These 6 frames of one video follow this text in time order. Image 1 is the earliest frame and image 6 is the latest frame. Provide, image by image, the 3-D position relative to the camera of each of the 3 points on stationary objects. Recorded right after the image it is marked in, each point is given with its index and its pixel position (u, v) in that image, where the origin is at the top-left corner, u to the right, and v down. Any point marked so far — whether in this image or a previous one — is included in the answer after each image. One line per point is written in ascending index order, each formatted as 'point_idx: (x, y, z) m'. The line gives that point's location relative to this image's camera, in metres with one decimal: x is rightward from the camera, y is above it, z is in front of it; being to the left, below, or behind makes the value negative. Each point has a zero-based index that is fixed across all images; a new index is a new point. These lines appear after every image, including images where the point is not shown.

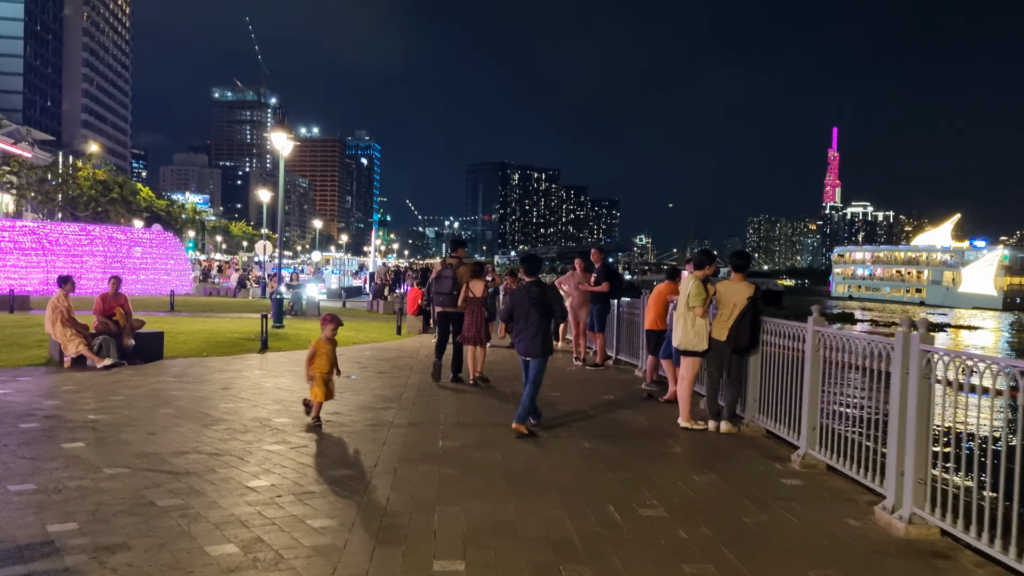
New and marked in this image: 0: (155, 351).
0: (-4.9, -0.9, +12.1) m
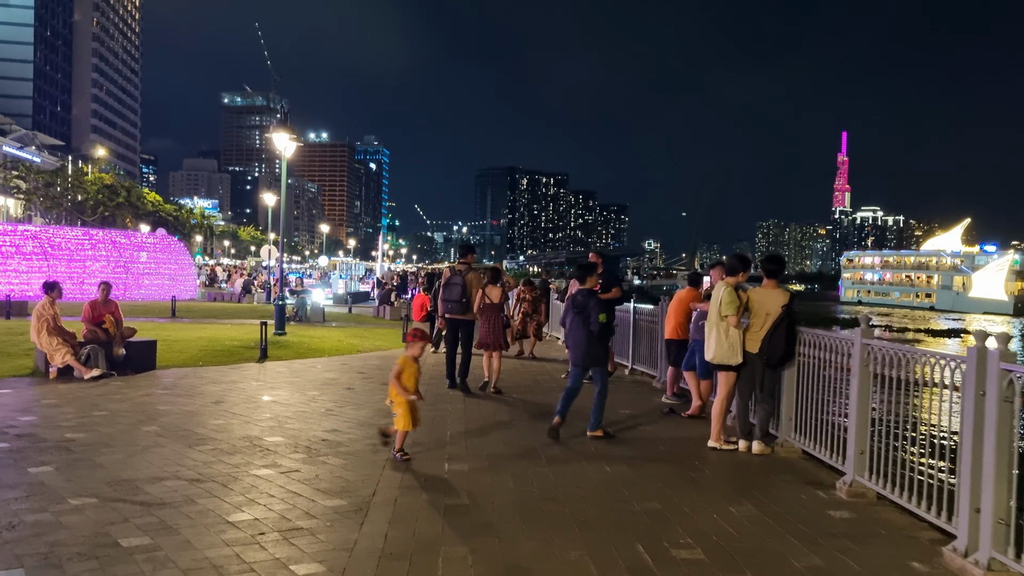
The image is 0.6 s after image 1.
0: (-4.8, -1.0, +11.5) m
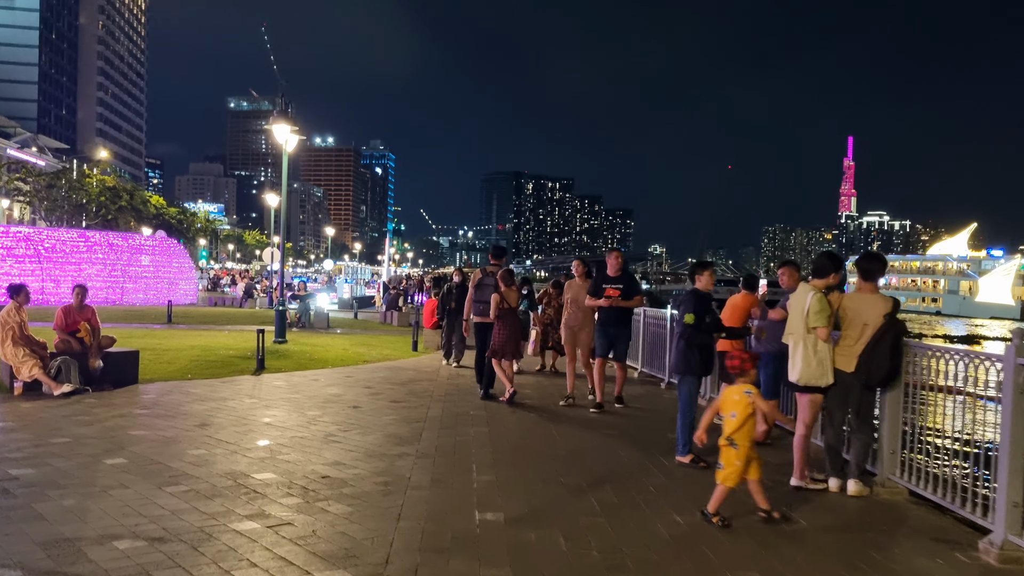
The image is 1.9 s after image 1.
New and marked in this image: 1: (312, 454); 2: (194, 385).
0: (-4.4, -1.0, +10.2) m
1: (-1.5, -1.3, +6.6) m
2: (-3.7, -1.1, +10.3) m
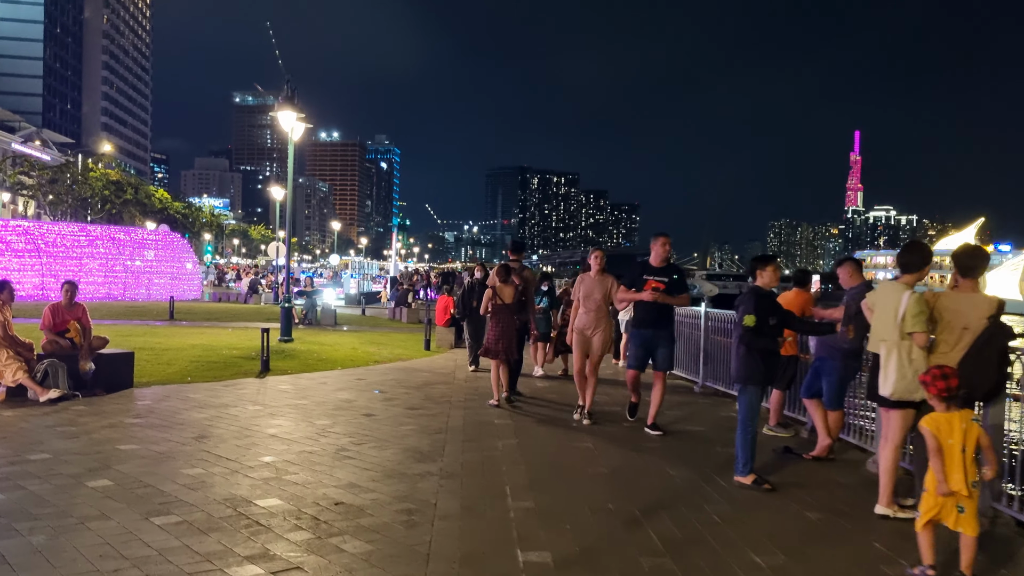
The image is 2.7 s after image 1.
0: (-4.2, -1.0, +9.4) m
1: (-1.3, -1.2, +5.9) m
2: (-3.4, -1.1, +9.5) m
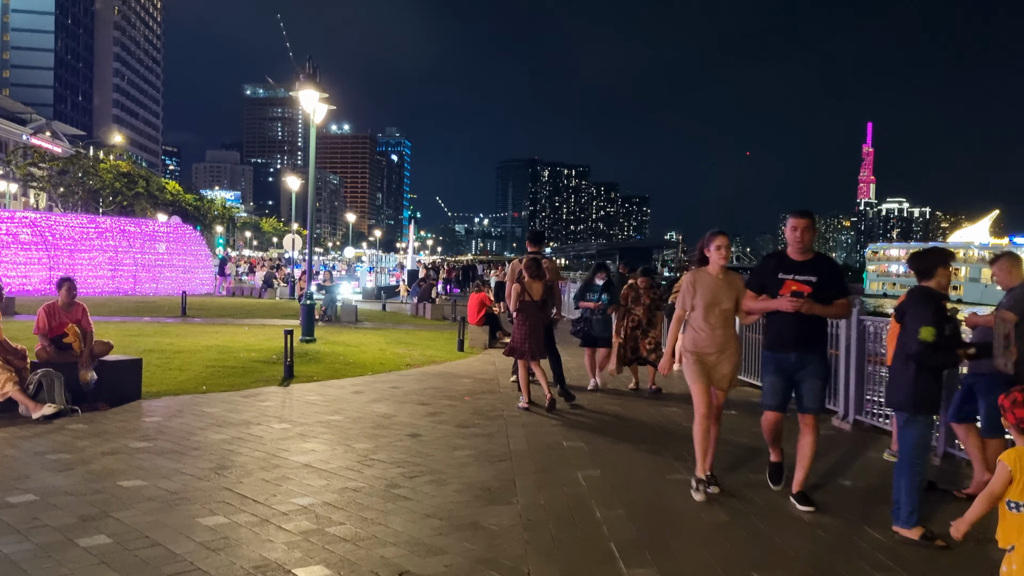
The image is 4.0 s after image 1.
0: (-3.6, -0.9, +8.2) m
1: (-0.7, -1.3, +4.6) m
2: (-2.9, -1.1, +8.3) m
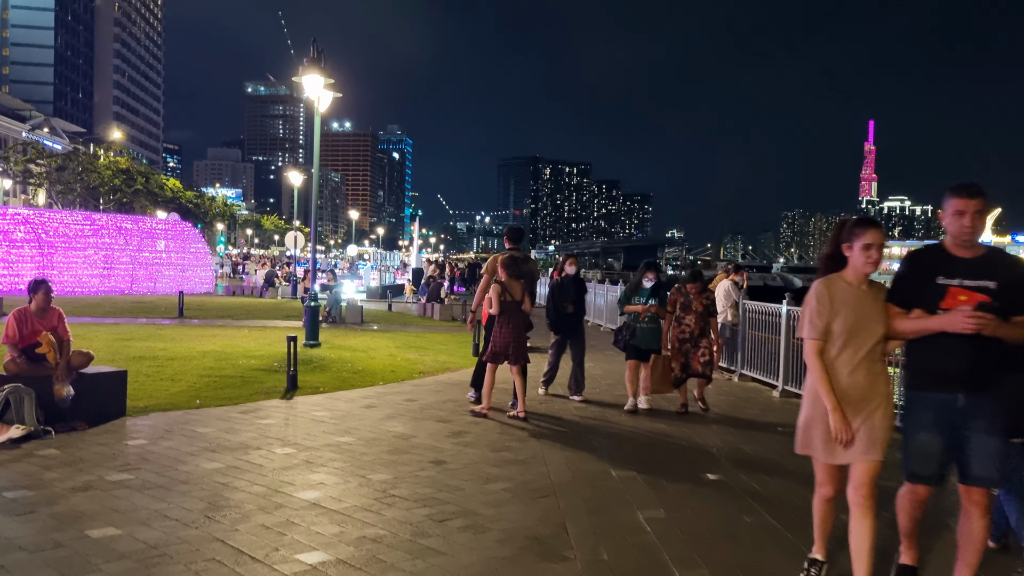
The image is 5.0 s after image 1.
0: (-3.3, -1.0, +7.3) m
1: (-0.4, -1.3, +3.7) m
2: (-2.6, -1.1, +7.3) m
